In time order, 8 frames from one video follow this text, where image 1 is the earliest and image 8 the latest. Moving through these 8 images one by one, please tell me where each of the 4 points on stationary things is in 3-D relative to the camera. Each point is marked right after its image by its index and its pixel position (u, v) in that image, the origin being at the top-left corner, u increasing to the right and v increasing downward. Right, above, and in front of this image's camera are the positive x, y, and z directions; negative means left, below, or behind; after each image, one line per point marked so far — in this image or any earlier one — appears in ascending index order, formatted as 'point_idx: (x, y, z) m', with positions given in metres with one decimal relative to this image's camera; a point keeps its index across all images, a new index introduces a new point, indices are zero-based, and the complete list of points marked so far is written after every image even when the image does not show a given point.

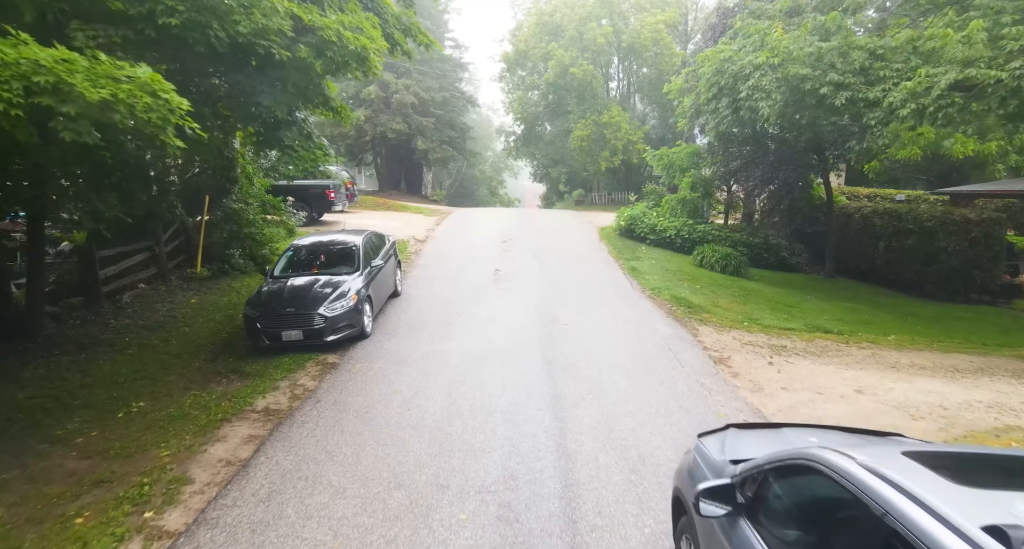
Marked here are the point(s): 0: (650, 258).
0: (+3.5, +0.4, +16.1) m
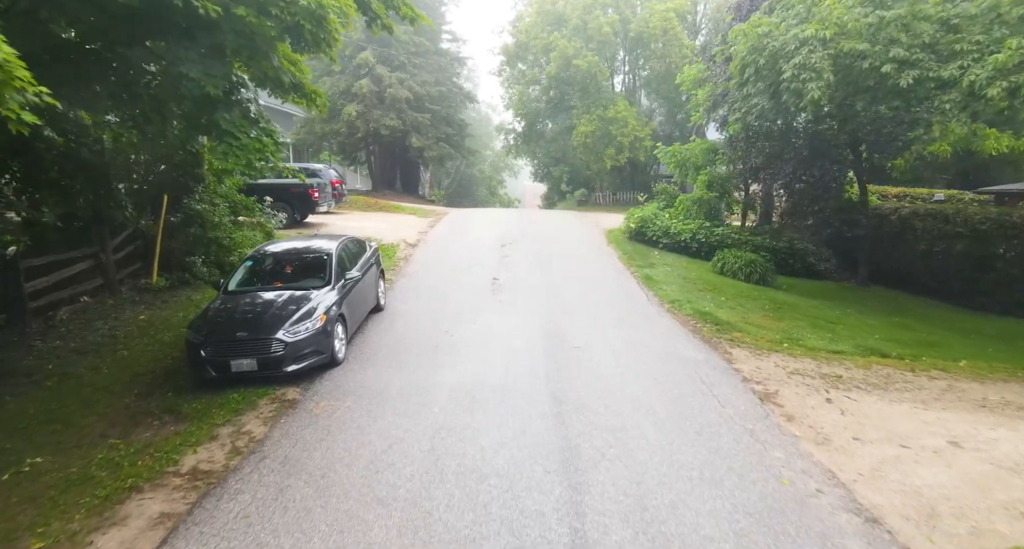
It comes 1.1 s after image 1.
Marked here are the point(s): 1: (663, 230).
0: (+3.5, +0.2, +14.6) m
1: (+4.0, +1.2, +16.8) m
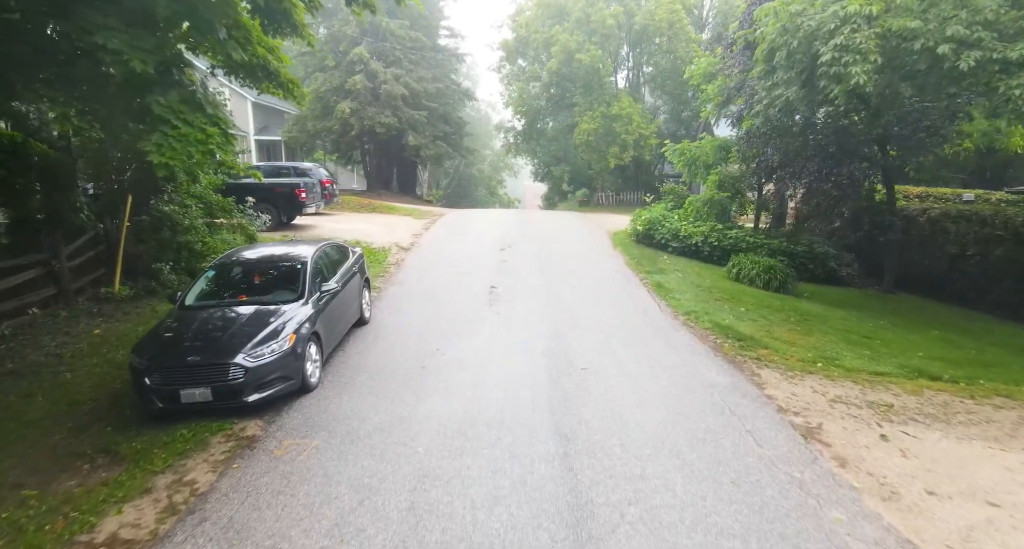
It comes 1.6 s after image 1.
0: (+3.5, +0.1, +13.6) m
1: (+4.0, +1.0, +15.7) m
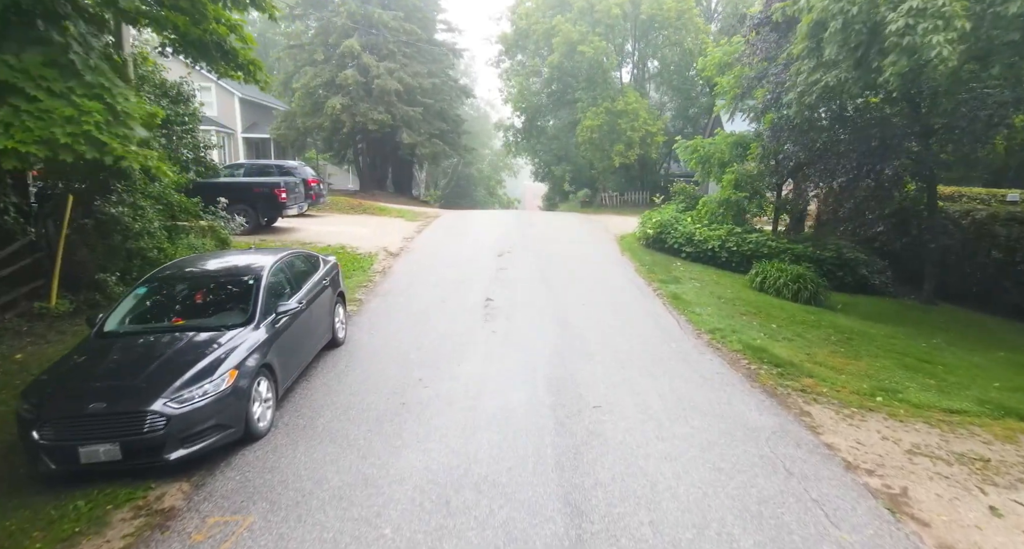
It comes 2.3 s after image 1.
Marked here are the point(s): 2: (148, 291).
0: (+3.5, -0.1, +12.2) m
1: (+4.0, +0.9, +14.4) m
2: (-3.6, -0.2, +6.4) m
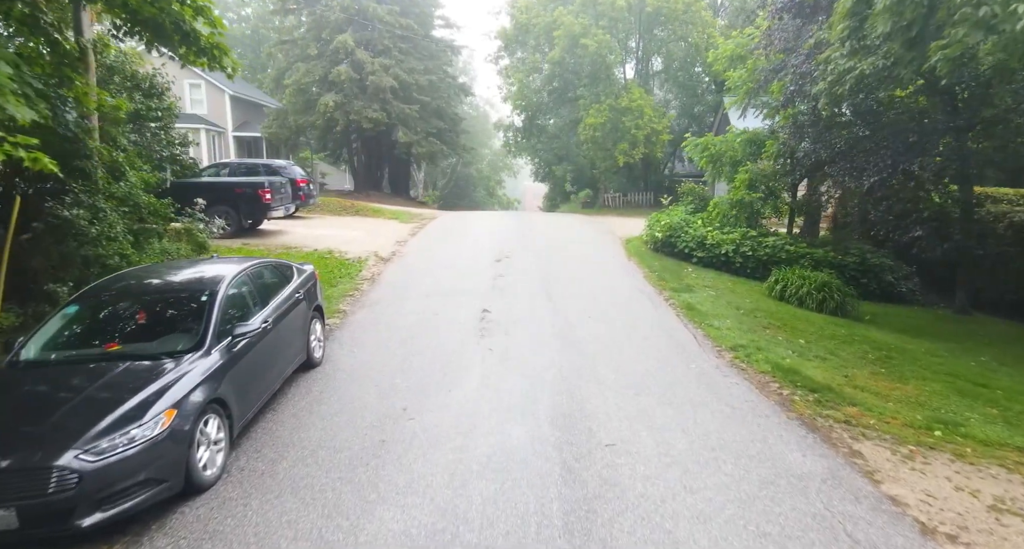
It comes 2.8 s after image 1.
0: (+3.5, -0.2, +11.3) m
1: (+3.9, +0.7, +13.5) m
2: (-3.6, -0.3, +5.5) m
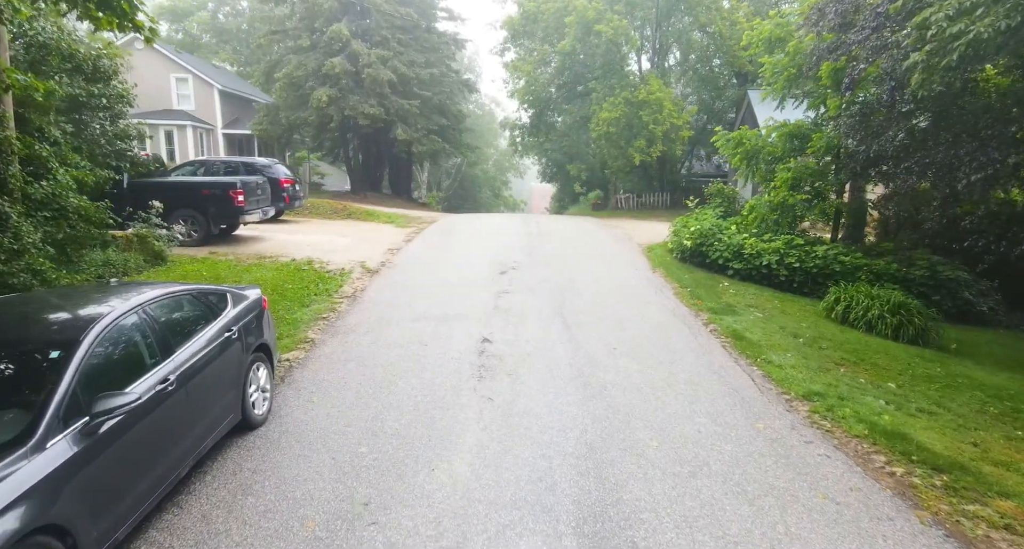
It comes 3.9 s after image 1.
0: (+3.6, -0.5, +9.5) m
1: (+4.1, +0.5, +11.6) m
2: (-3.6, -0.5, +3.7) m
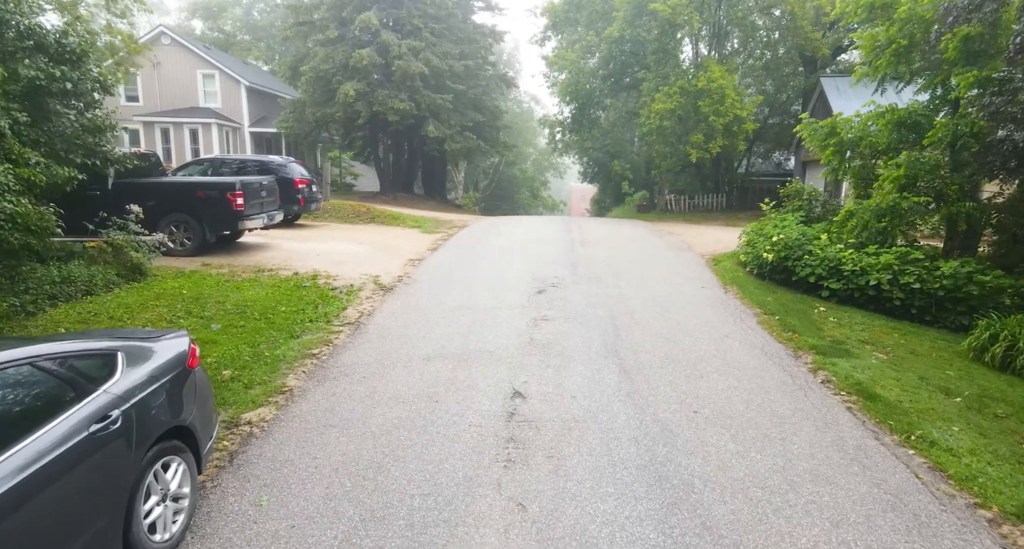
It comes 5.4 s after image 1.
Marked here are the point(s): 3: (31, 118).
0: (+4.1, -0.8, +7.2) m
1: (+4.7, +0.2, +9.3) m
2: (-3.5, -0.8, +1.9) m
3: (-6.4, +2.1, +8.4) m
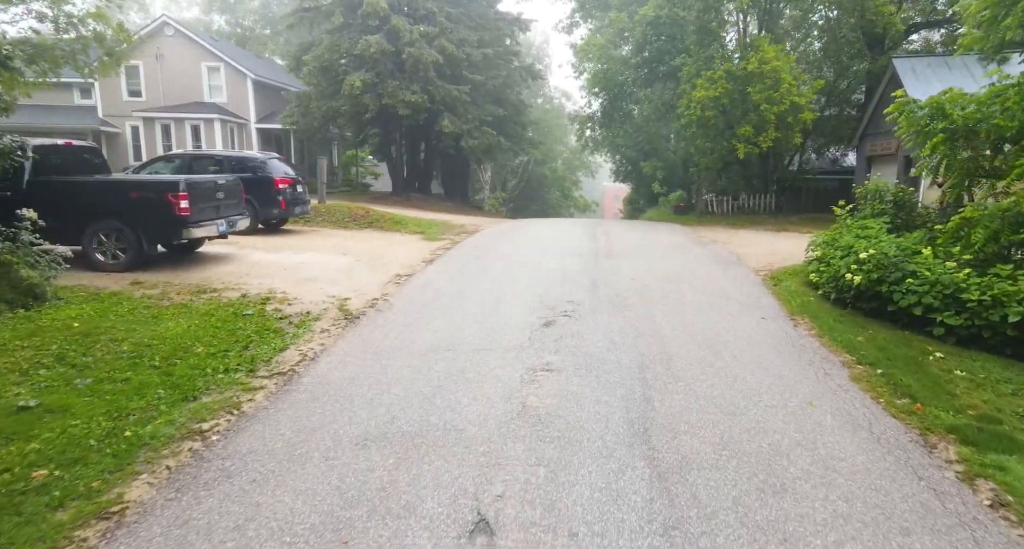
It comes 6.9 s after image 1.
0: (+3.9, -1.1, +4.6) m
1: (+4.7, -0.2, +6.7) m
2: (-3.9, -1.1, -0.3) m
3: (-6.4, +1.8, +6.4) m
